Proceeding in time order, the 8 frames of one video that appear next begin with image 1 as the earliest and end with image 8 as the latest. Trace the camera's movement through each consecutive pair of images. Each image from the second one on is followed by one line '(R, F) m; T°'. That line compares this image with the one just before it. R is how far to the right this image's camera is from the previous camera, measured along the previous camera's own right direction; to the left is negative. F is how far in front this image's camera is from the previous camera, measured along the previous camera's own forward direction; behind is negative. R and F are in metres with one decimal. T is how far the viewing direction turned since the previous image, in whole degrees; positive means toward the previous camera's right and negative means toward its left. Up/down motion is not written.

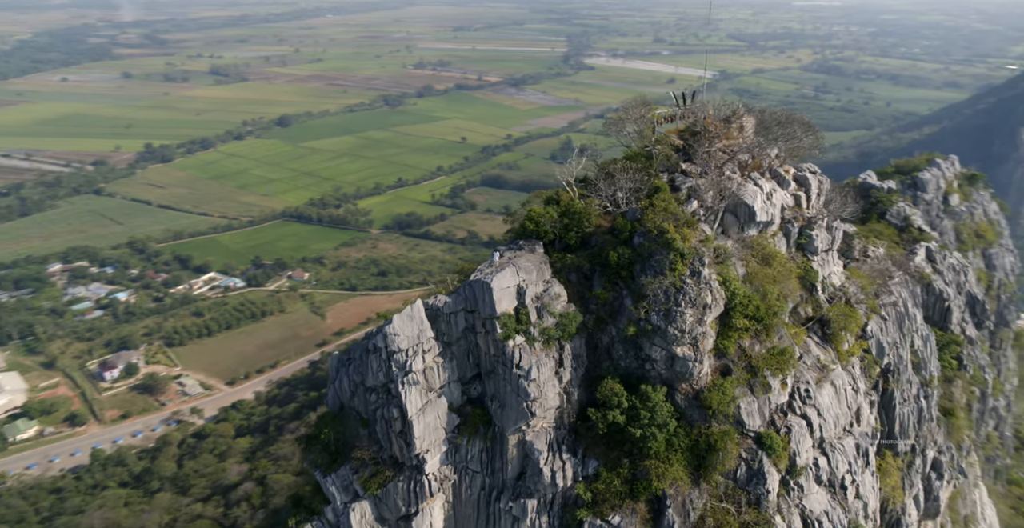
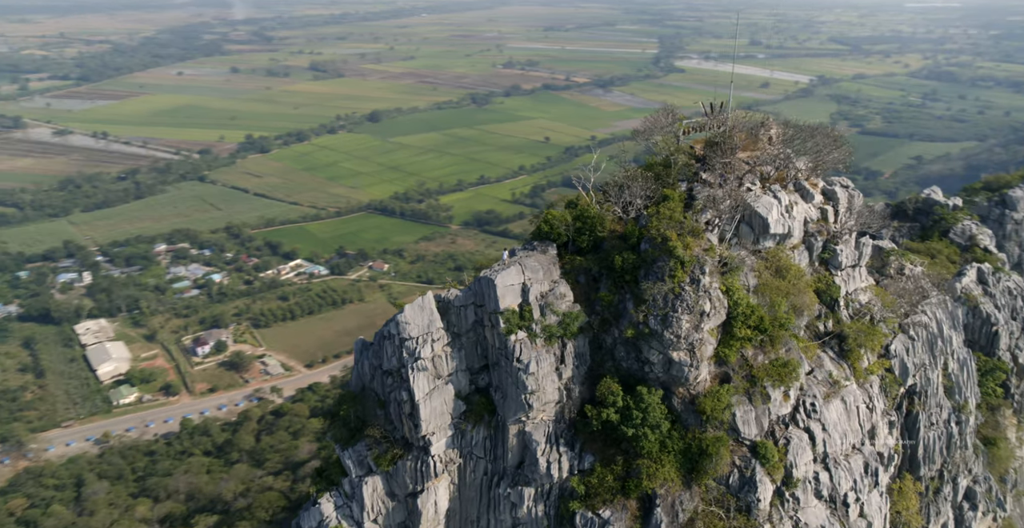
(+1.6, -0.7) m; -7°
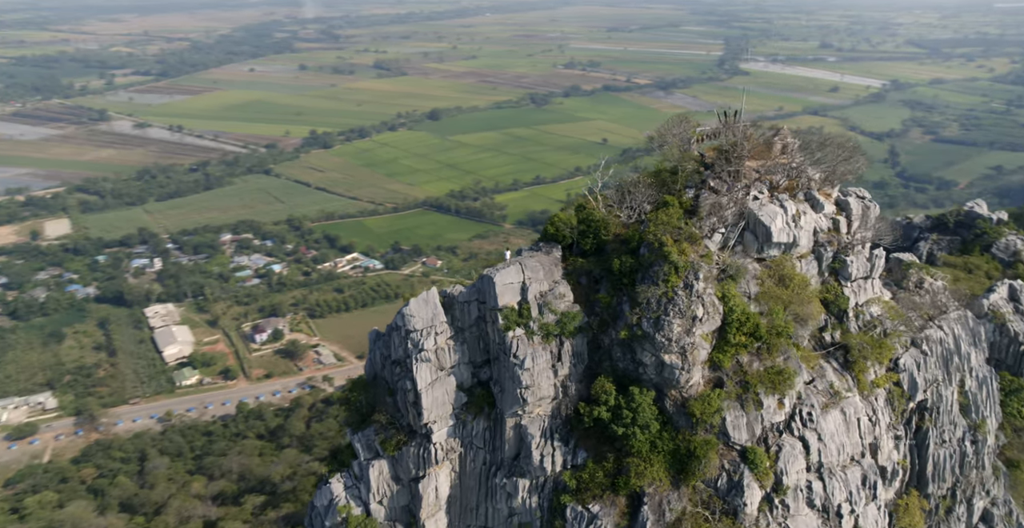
(+1.2, -0.6) m; -5°
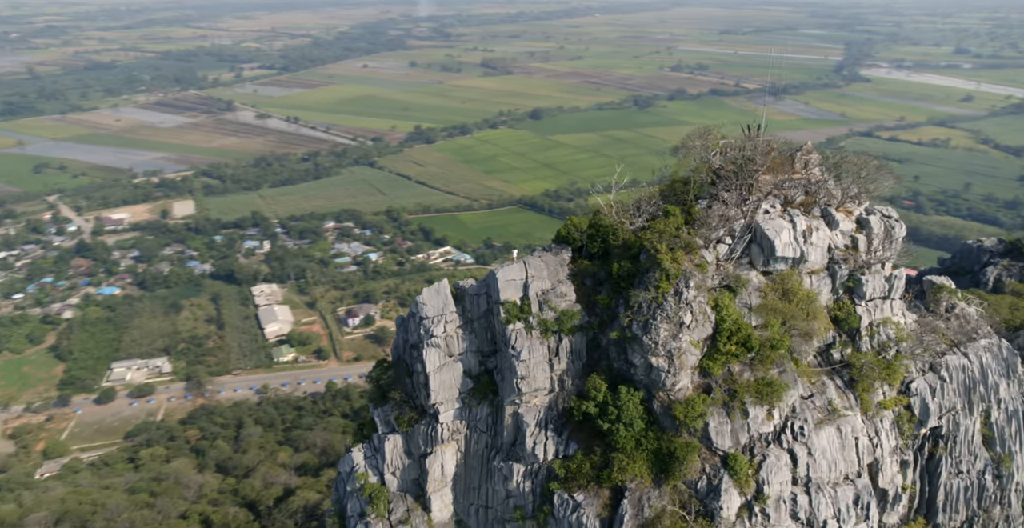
(+2.2, -1.0) m; -8°
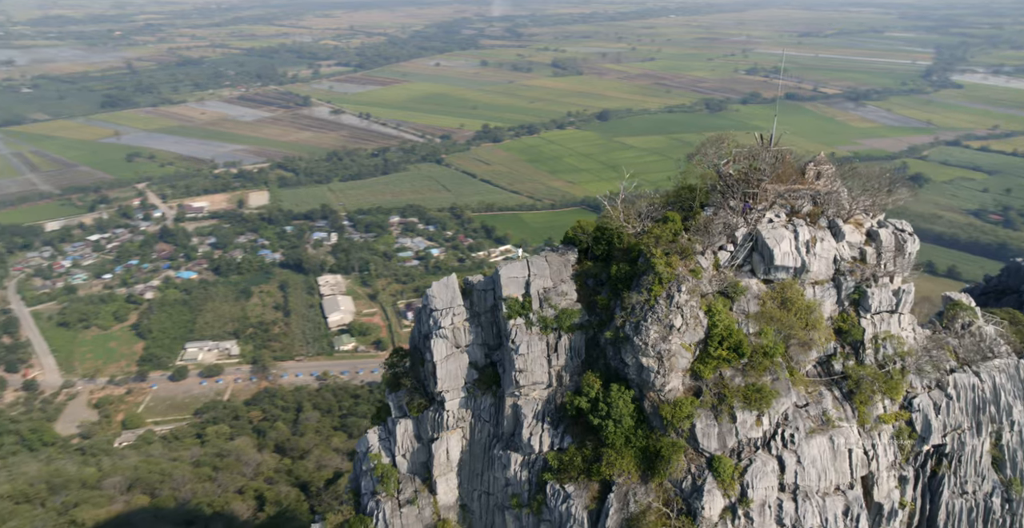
(+1.5, -0.7) m; -5°
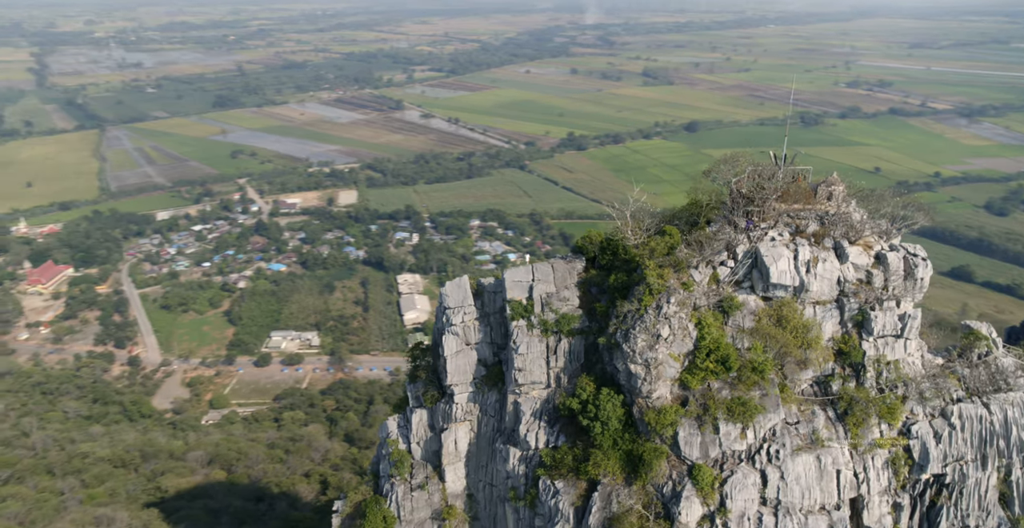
(+2.0, -0.9) m; -7°
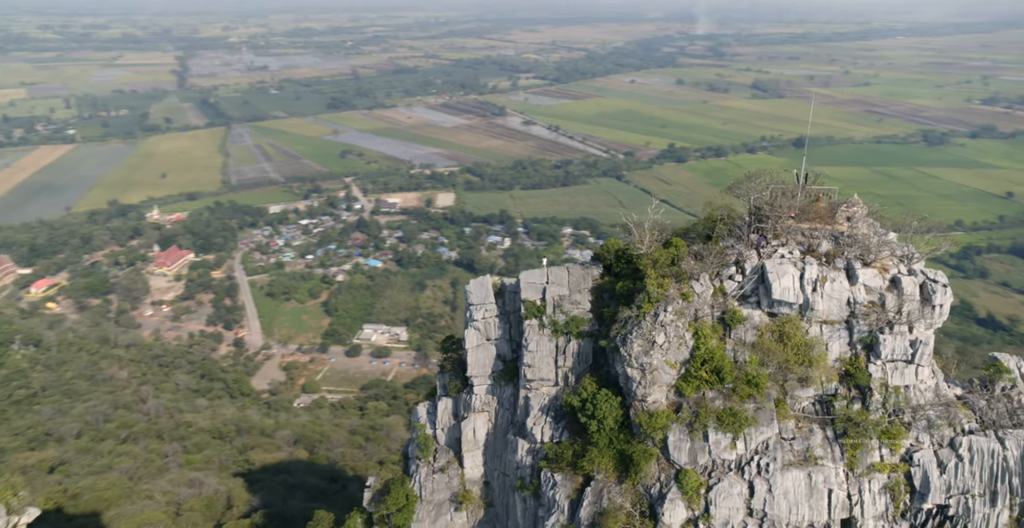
(+2.3, -1.0) m; -8°
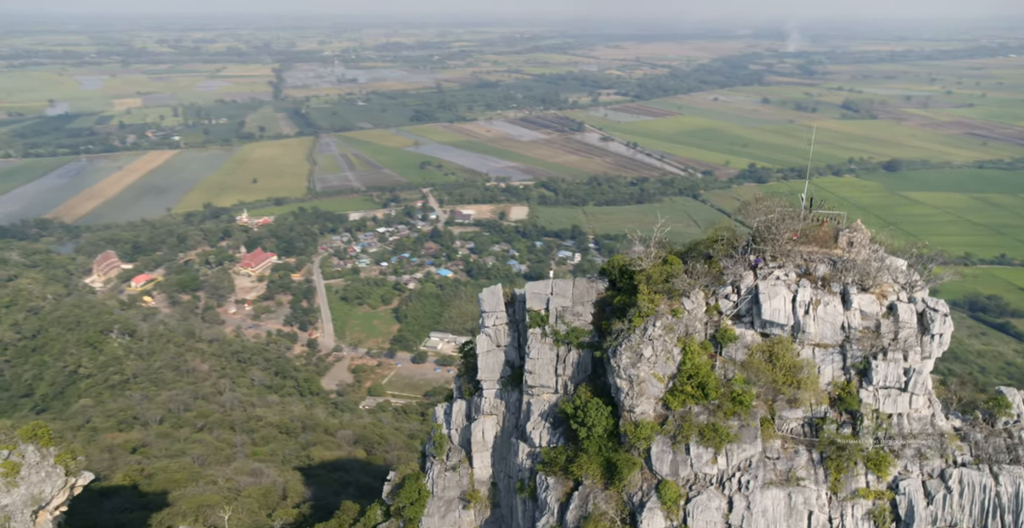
(+2.0, -0.9) m; -6°
